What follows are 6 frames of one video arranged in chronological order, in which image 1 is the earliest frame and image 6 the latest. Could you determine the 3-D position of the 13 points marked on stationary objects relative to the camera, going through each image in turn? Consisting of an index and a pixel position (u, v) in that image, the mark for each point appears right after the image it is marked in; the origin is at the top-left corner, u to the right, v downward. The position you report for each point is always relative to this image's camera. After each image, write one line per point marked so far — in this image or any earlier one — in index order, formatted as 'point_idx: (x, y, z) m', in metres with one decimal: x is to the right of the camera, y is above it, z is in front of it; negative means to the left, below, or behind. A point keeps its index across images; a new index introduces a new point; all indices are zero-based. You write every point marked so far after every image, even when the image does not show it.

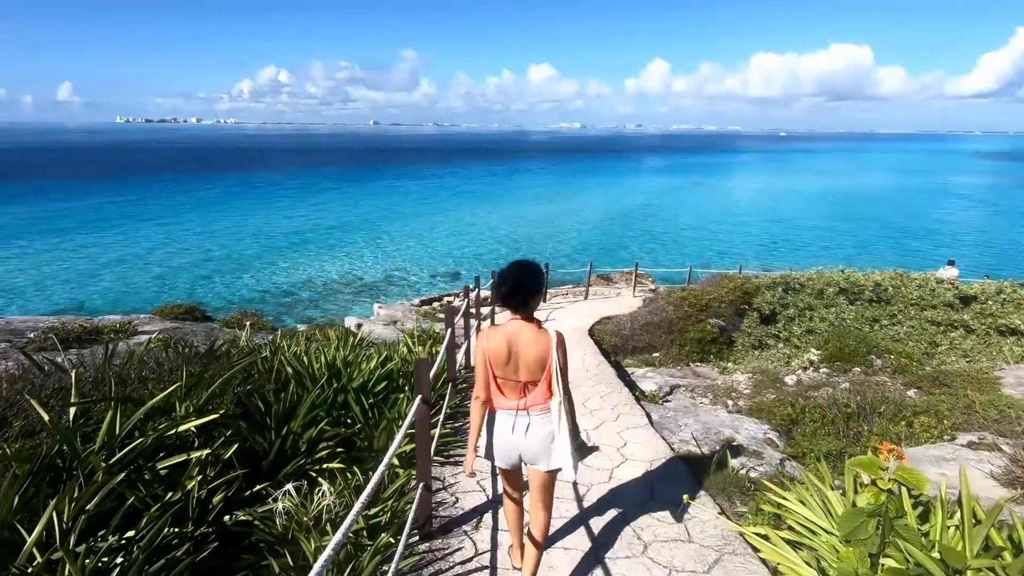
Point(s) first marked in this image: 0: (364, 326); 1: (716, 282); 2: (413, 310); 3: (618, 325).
0: (-3.8, -1.0, +14.3) m
1: (+5.3, +0.2, +14.5) m
2: (-3.1, -0.7, +17.5) m
3: (+2.4, -0.8, +12.7) m
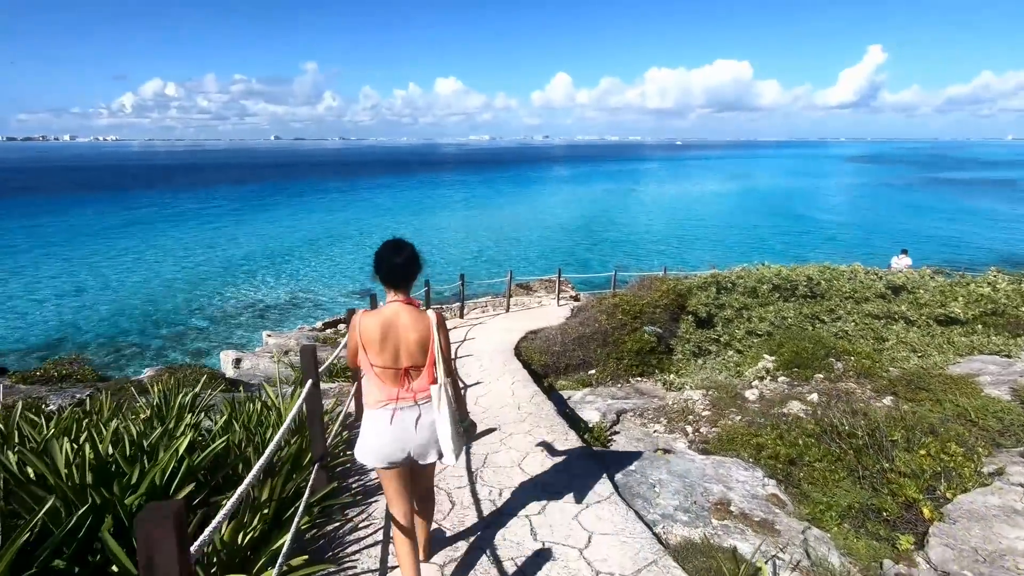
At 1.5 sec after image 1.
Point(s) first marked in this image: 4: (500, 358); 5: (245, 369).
0: (-5.7, -1.6, +11.8) m
1: (+3.2, +0.1, +13.4) m
2: (-5.5, -1.4, +15.1) m
3: (+0.7, -1.0, +11.1) m
4: (-0.2, -1.2, +9.4) m
5: (-5.5, -1.7, +11.4) m
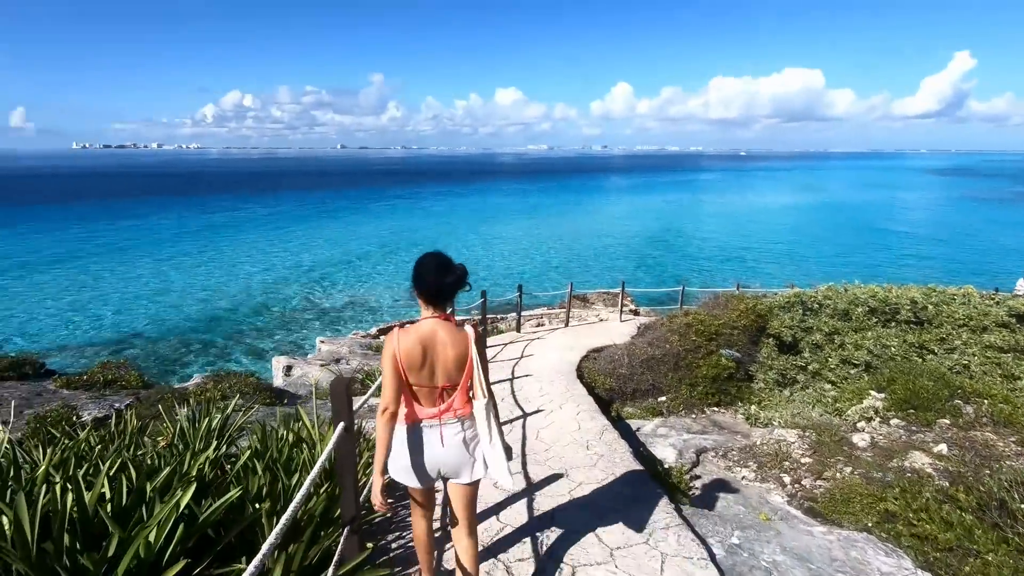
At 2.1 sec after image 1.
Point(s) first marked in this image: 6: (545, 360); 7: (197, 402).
0: (-4.5, -1.7, +11.5) m
1: (+4.6, -0.3, +12.2) m
2: (-4.0, -1.5, +14.7) m
3: (+1.8, -1.3, +10.2) m
4: (+0.8, -1.4, +8.5) m
5: (-4.3, -1.8, +11.0) m
6: (+0.7, -1.3, +10.1) m
7: (-3.7, -1.4, +6.6) m
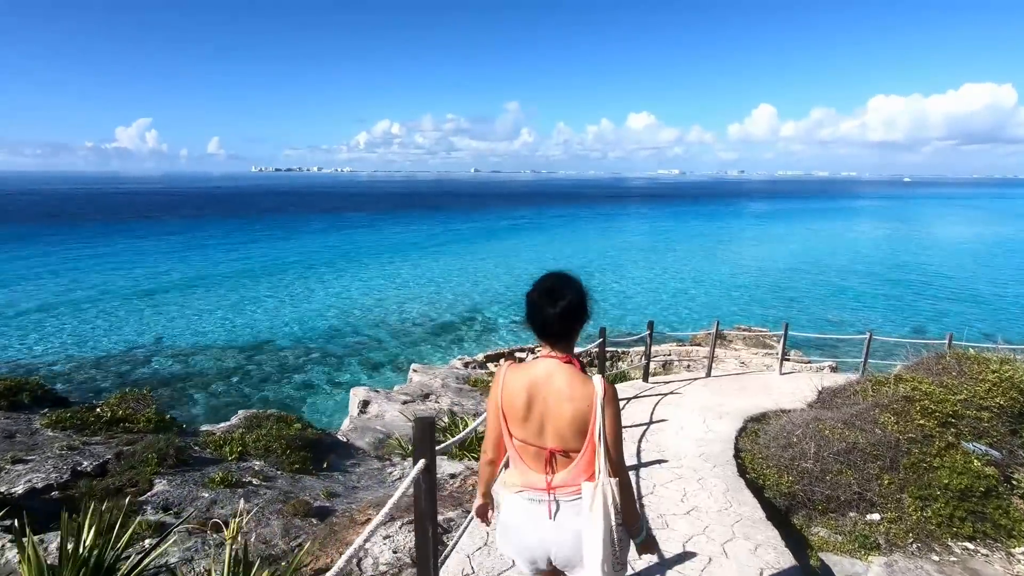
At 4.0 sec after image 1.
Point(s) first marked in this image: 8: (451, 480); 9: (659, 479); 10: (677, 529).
0: (-2.5, -2.1, +9.7) m
1: (+6.7, -1.2, +8.4) m
2: (-1.2, -2.1, +12.8) m
3: (+3.5, -1.9, +7.1) m
4: (+2.1, -1.9, +5.7) m
5: (-2.4, -2.2, +9.2) m
6: (+2.3, -1.9, +7.2) m
7: (-2.7, -1.6, +4.7) m
8: (-0.7, -2.2, +6.4) m
9: (+1.5, -1.9, +5.5) m
10: (+1.3, -1.9, +4.6) m
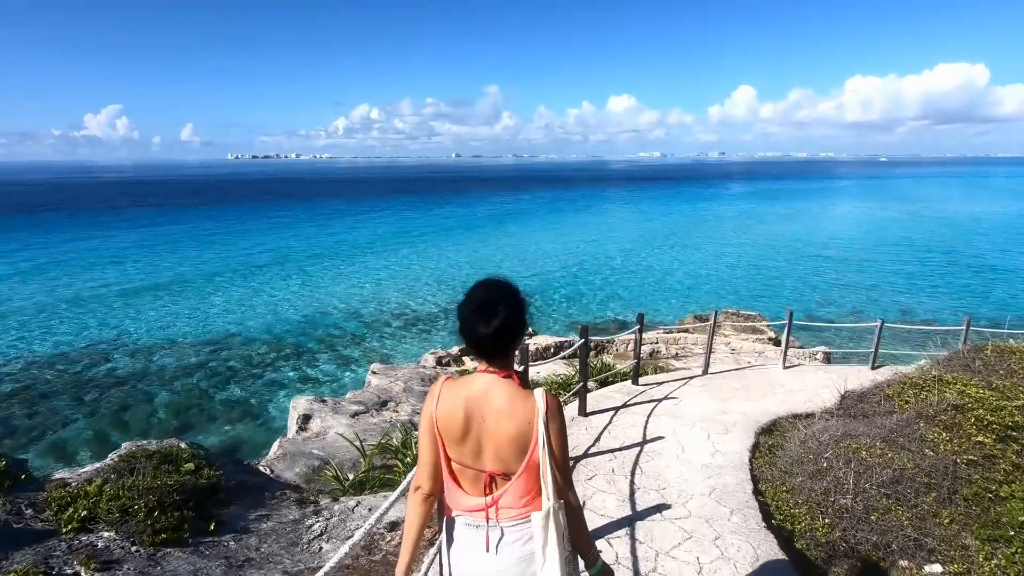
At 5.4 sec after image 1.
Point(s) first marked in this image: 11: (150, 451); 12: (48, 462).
0: (-2.9, -2.0, +8.2) m
1: (+6.2, -1.0, +7.2) m
2: (-1.8, -1.9, +11.3) m
3: (+3.1, -1.8, +5.7) m
4: (+1.7, -1.8, +4.3) m
5: (-2.8, -2.1, +7.7) m
6: (+1.9, -1.8, +5.8) m
7: (-3.1, -1.6, +3.2) m
8: (-1.1, -2.2, +4.9) m
9: (+1.1, -1.8, +4.1) m
10: (+1.0, -1.9, +3.2) m
11: (-3.3, -1.5, +5.1) m
12: (-12.5, -4.7, +15.2) m
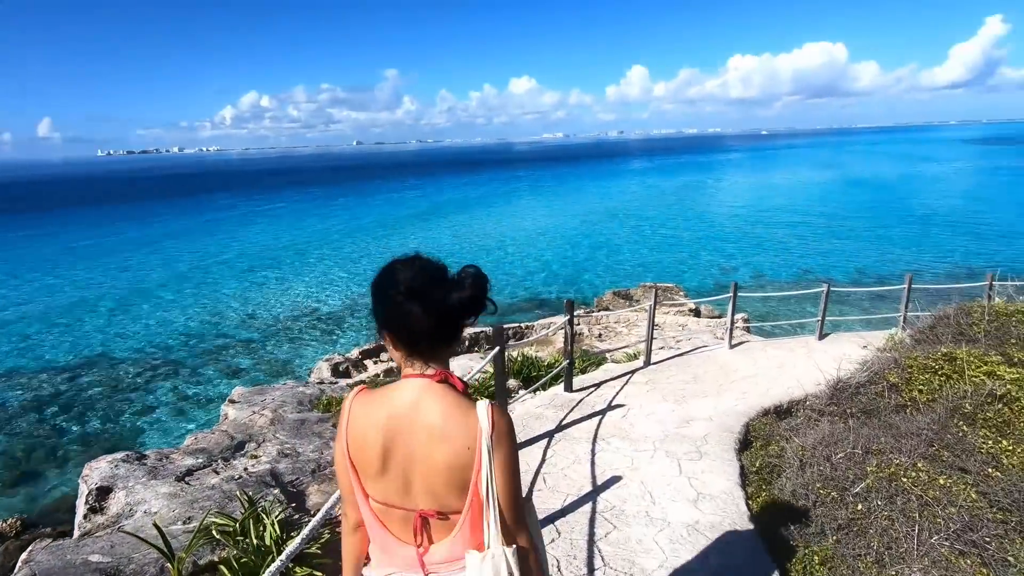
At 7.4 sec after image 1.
0: (-4.0, -2.1, +5.6) m
1: (+5.1, -0.4, +5.9) m
2: (-3.3, -1.9, +8.8) m
3: (+2.3, -1.5, +4.0) m
4: (+1.2, -1.7, +2.4) m
5: (-3.8, -2.2, +5.1) m
6: (+1.1, -1.6, +3.9) m
7: (-3.4, -1.8, +0.6) m
8: (-1.7, -2.2, +2.6) m
9: (+0.6, -1.7, +2.1) m
10: (+0.7, -1.8, +1.2) m
11: (-3.9, -1.8, +2.4) m
12: (-14.3, -5.4, +11.1) m
